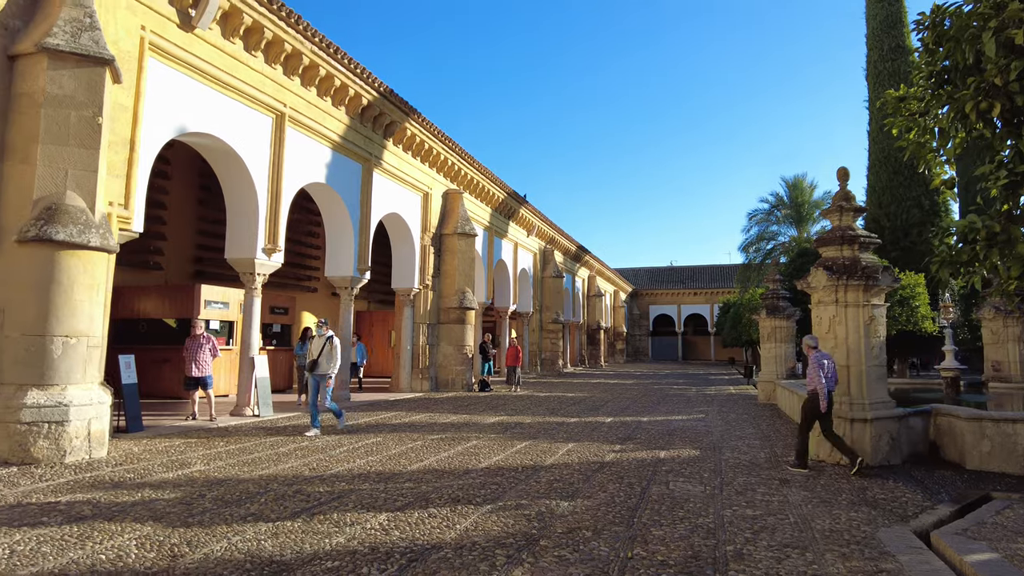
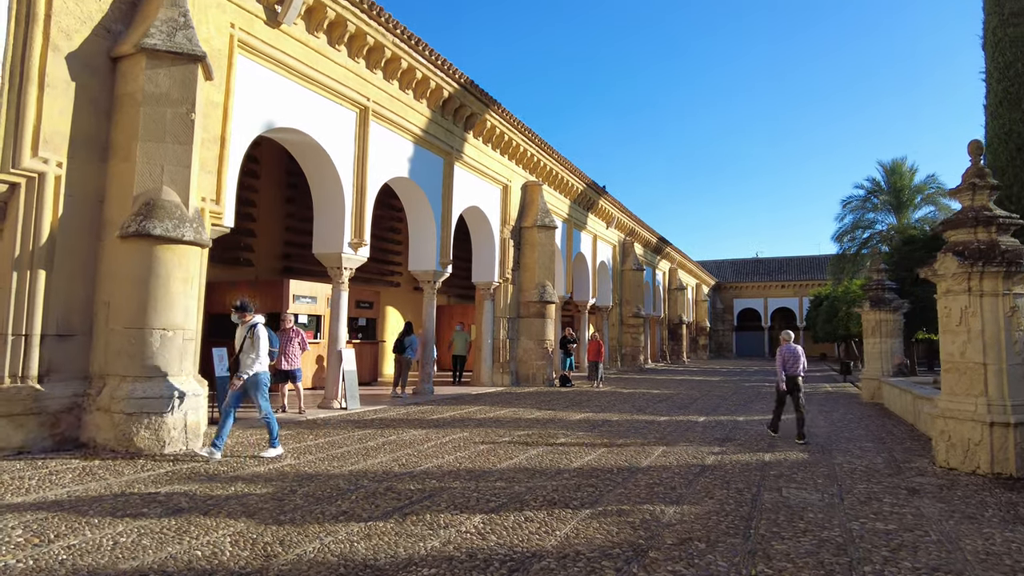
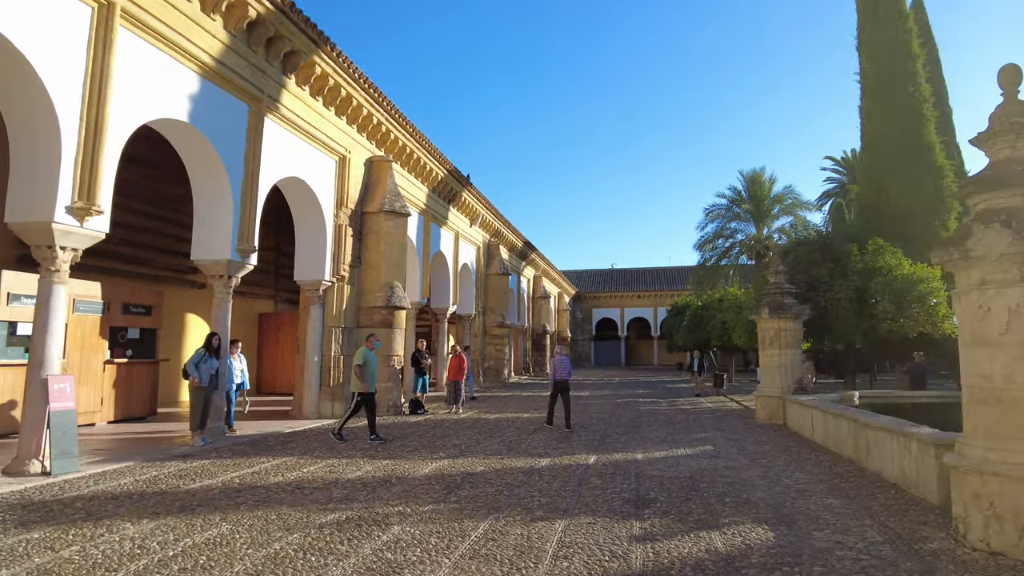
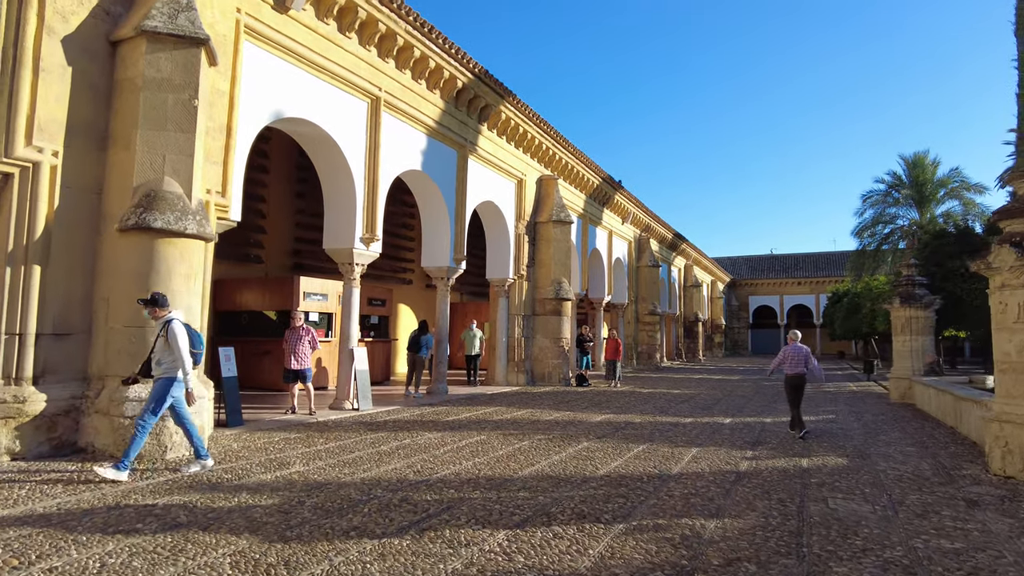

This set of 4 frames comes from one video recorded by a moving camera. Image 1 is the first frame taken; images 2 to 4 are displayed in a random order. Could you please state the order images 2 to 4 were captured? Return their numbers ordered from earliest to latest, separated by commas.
2, 4, 3
